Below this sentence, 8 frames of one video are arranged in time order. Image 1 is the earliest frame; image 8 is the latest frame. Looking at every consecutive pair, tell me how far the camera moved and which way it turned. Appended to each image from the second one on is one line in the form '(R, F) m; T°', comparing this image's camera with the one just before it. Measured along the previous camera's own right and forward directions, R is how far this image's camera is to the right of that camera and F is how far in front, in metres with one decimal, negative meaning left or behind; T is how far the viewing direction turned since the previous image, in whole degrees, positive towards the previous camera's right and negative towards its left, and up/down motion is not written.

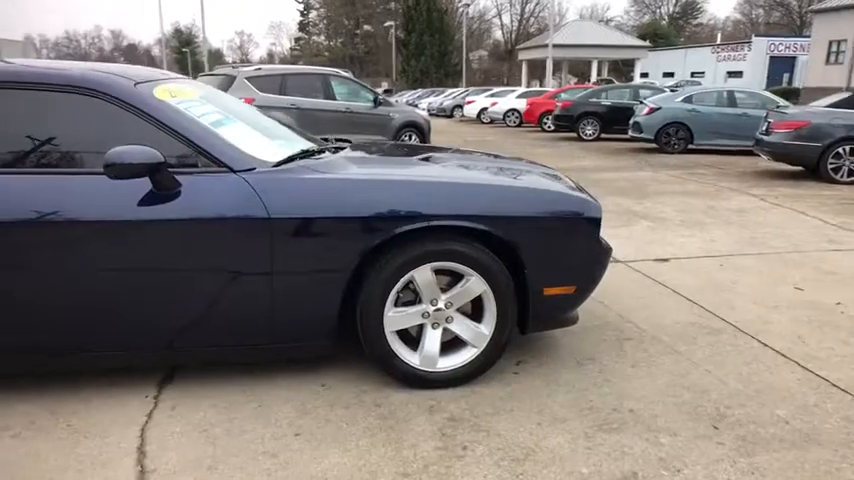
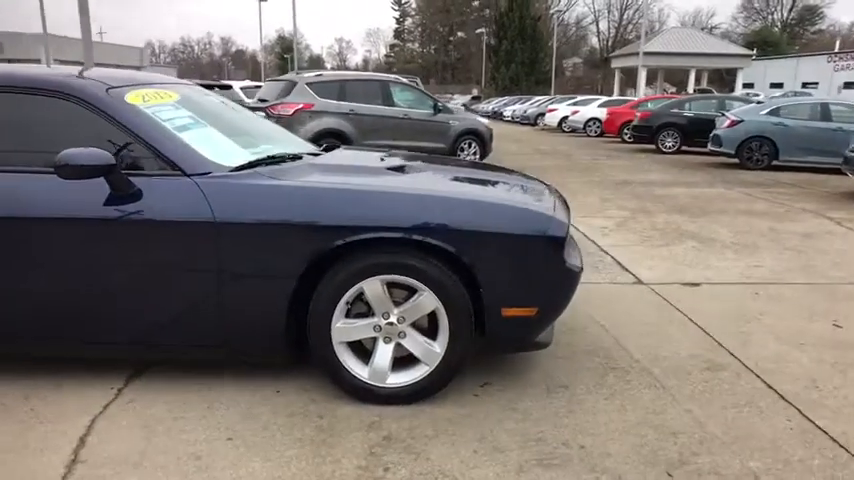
(+0.6, +0.1) m; -8°
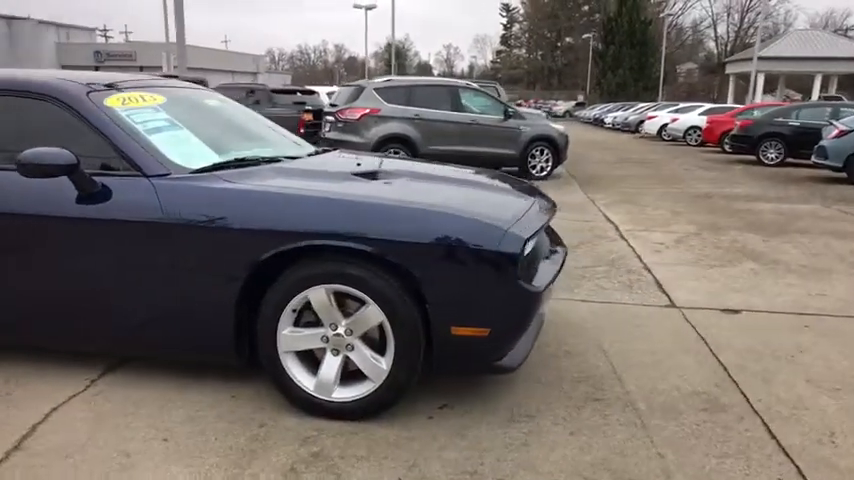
(+0.7, +0.2) m; -9°
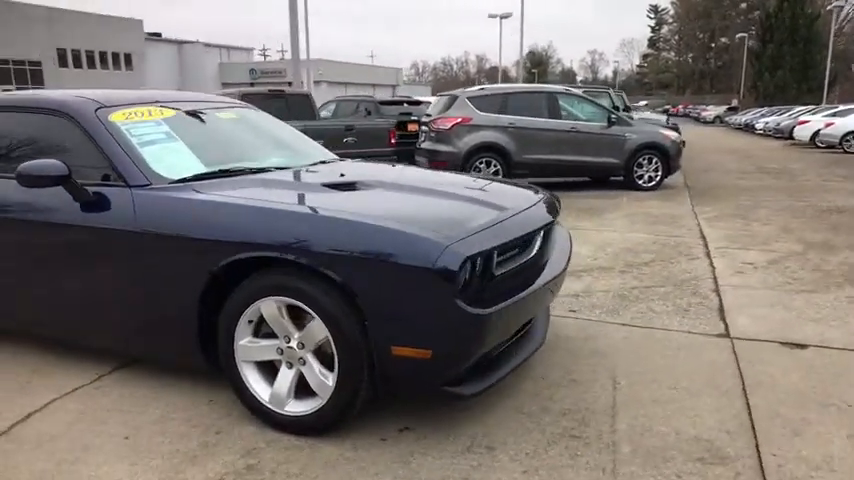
(+0.8, +0.2) m; -13°
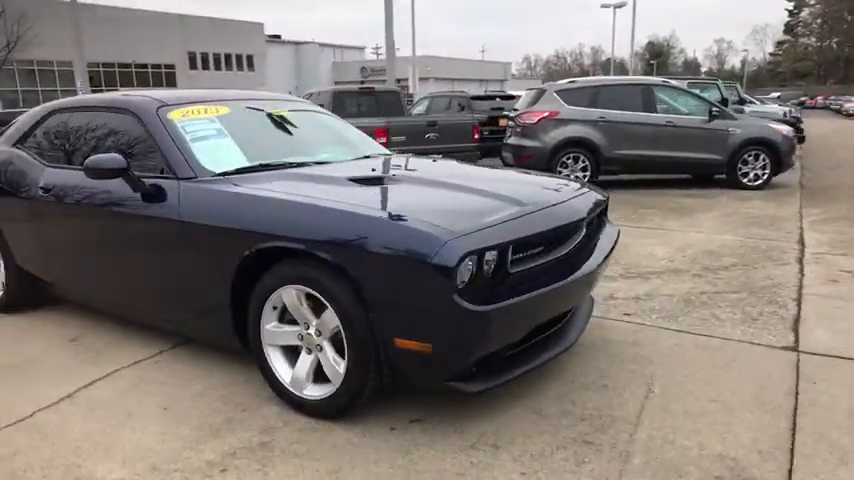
(+0.4, 0.0) m; -10°
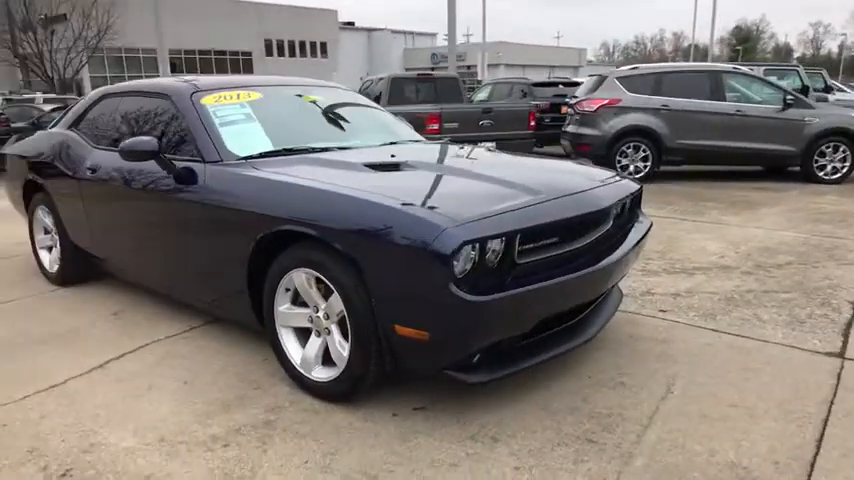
(+0.3, 0.0) m; -6°
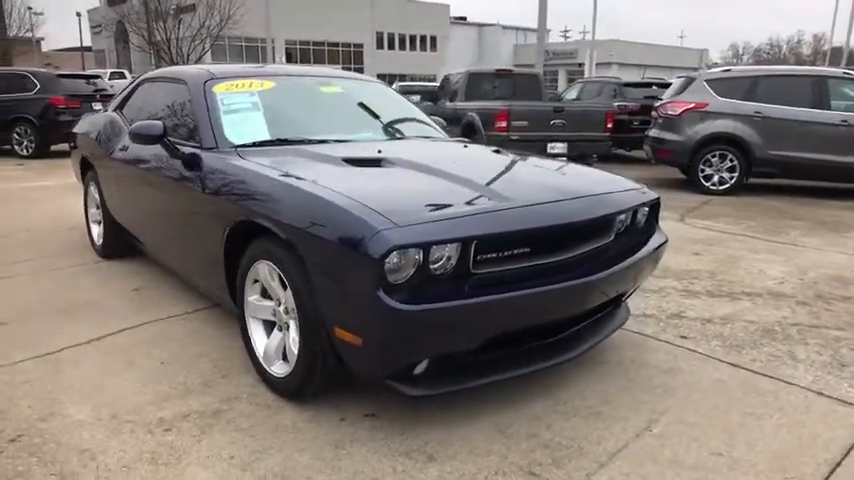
(+0.6, +0.2) m; -9°
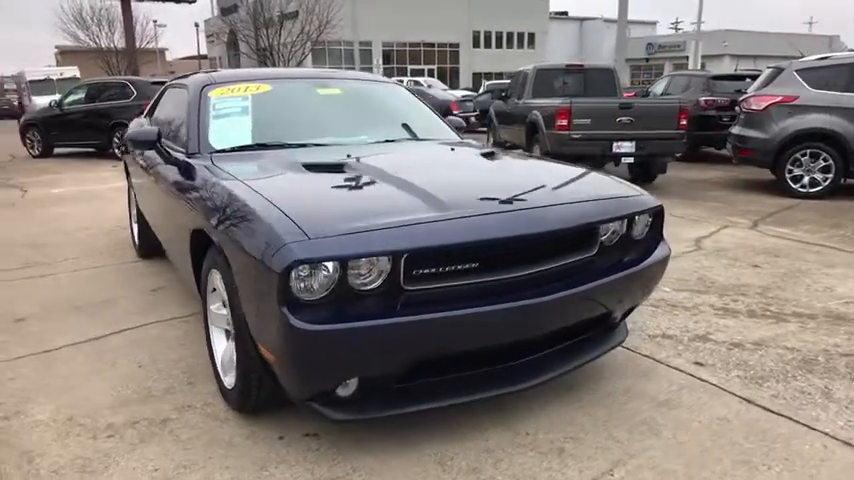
(+0.7, +0.3) m; -10°
